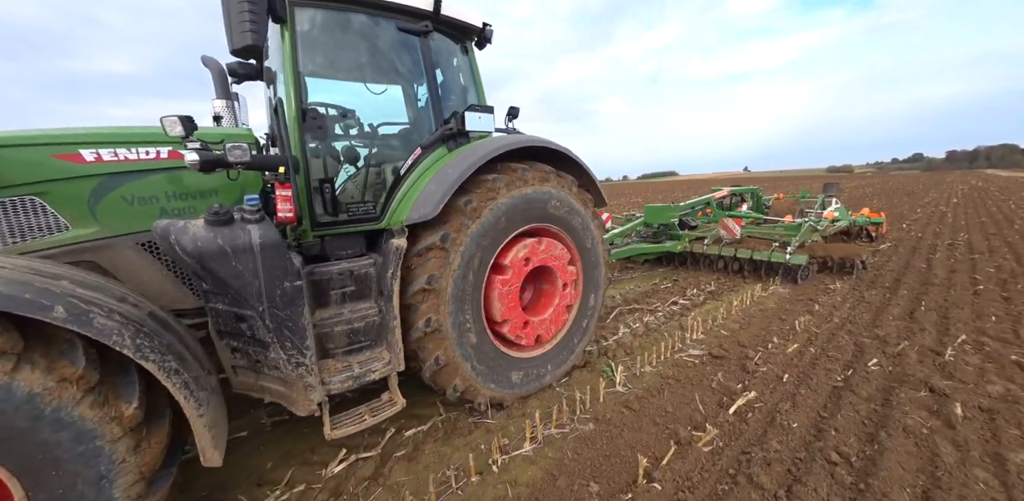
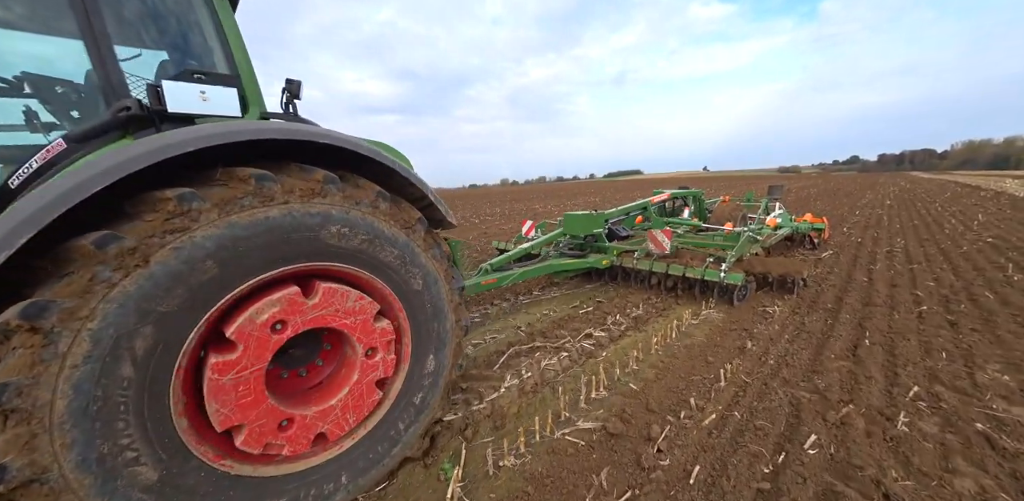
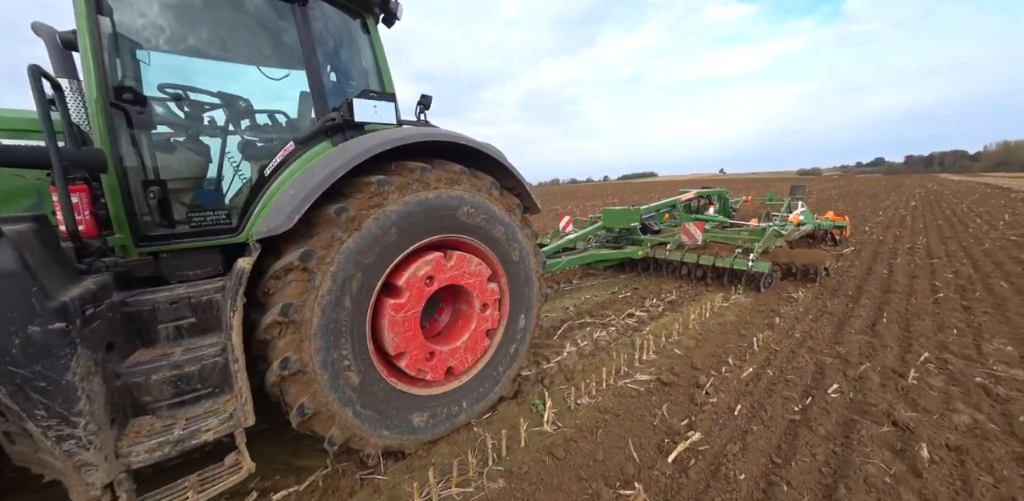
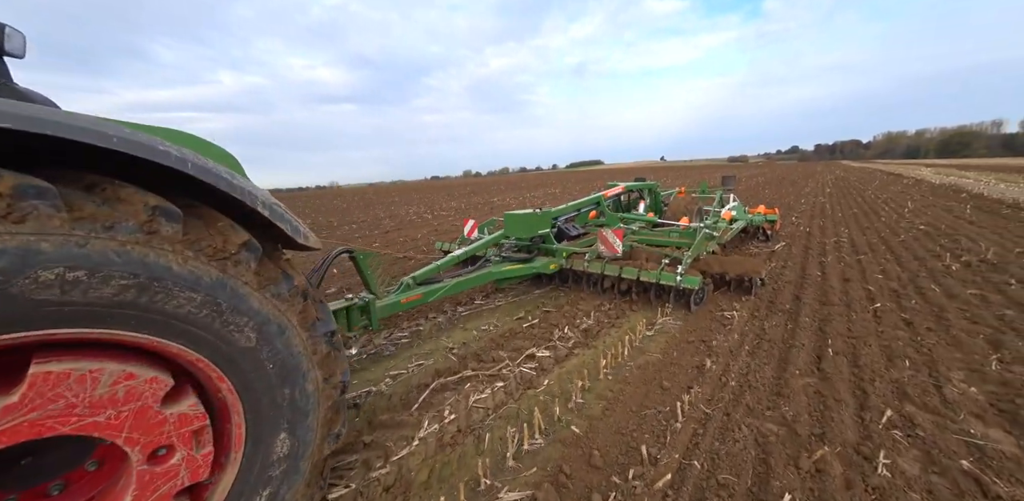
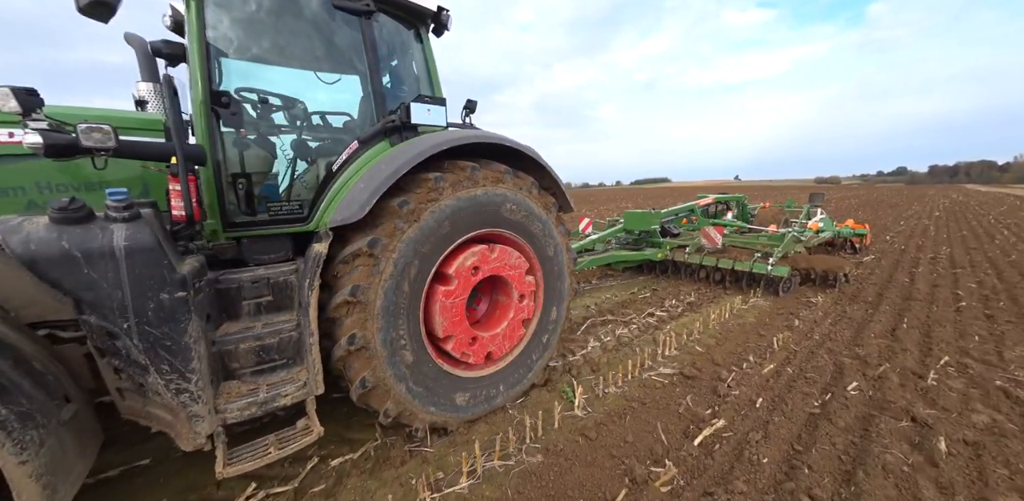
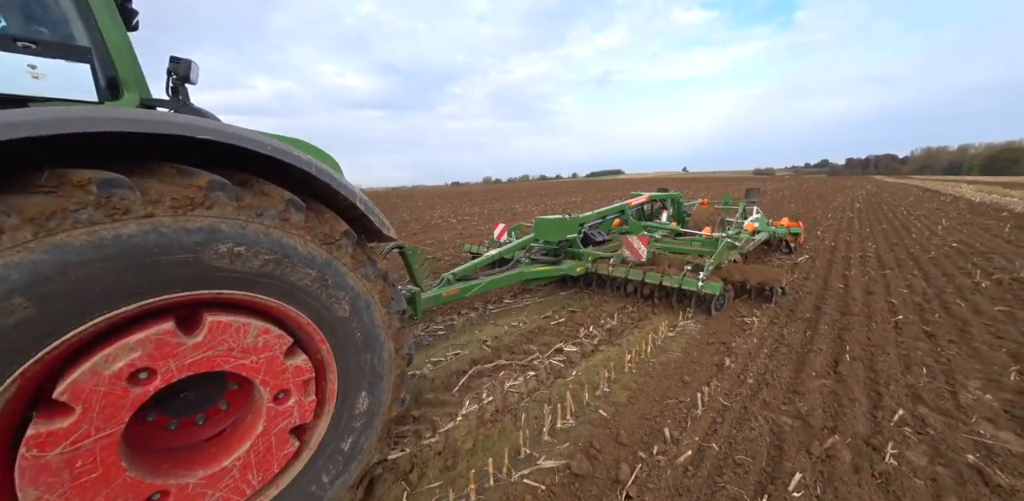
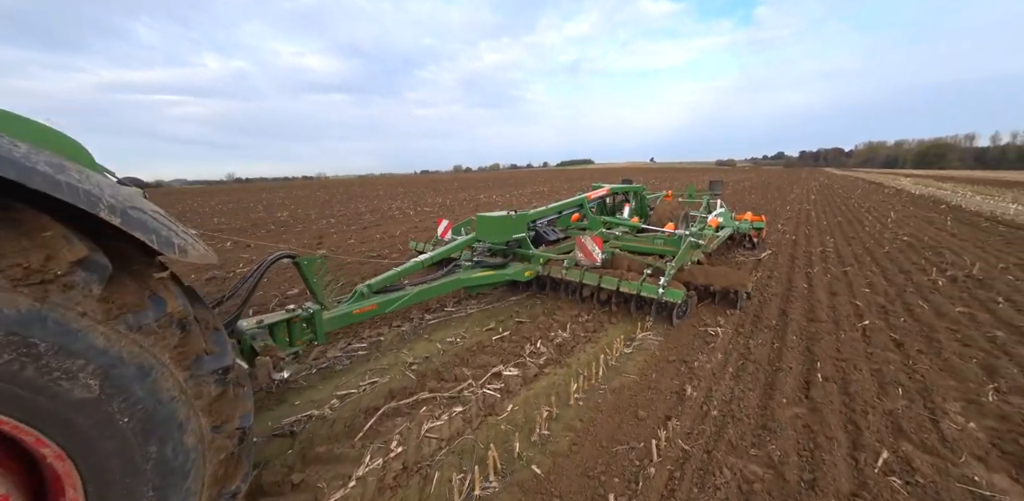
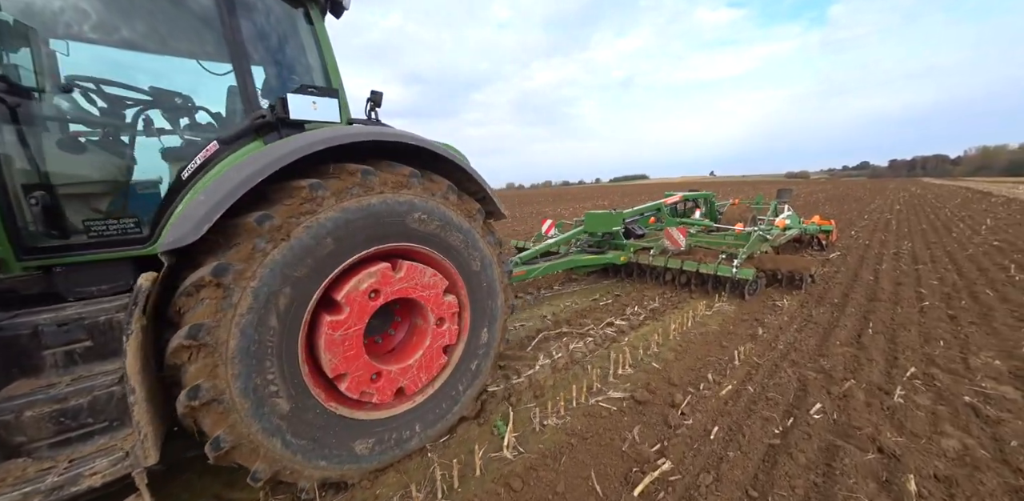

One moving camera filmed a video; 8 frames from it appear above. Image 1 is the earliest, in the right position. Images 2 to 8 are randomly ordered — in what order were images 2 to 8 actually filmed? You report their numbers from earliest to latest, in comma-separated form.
5, 3, 8, 2, 6, 4, 7
